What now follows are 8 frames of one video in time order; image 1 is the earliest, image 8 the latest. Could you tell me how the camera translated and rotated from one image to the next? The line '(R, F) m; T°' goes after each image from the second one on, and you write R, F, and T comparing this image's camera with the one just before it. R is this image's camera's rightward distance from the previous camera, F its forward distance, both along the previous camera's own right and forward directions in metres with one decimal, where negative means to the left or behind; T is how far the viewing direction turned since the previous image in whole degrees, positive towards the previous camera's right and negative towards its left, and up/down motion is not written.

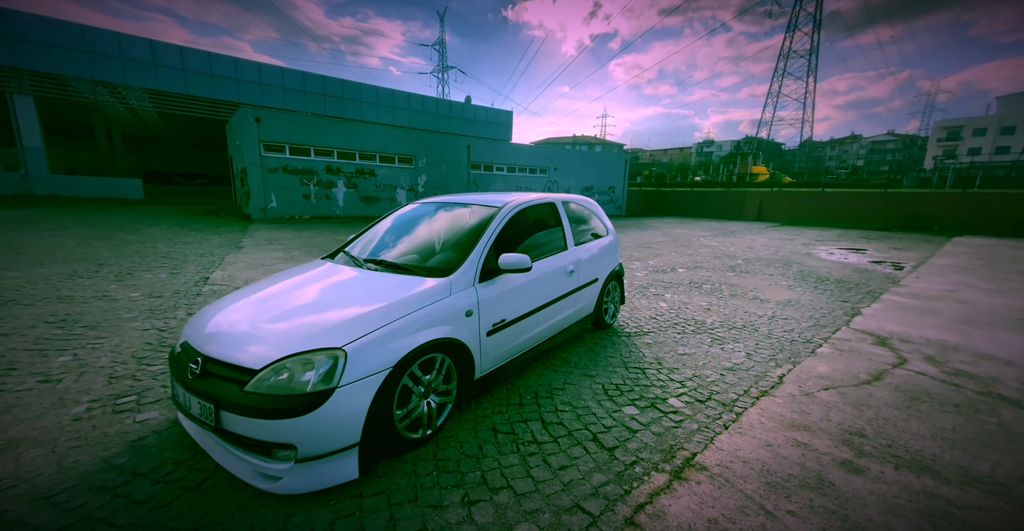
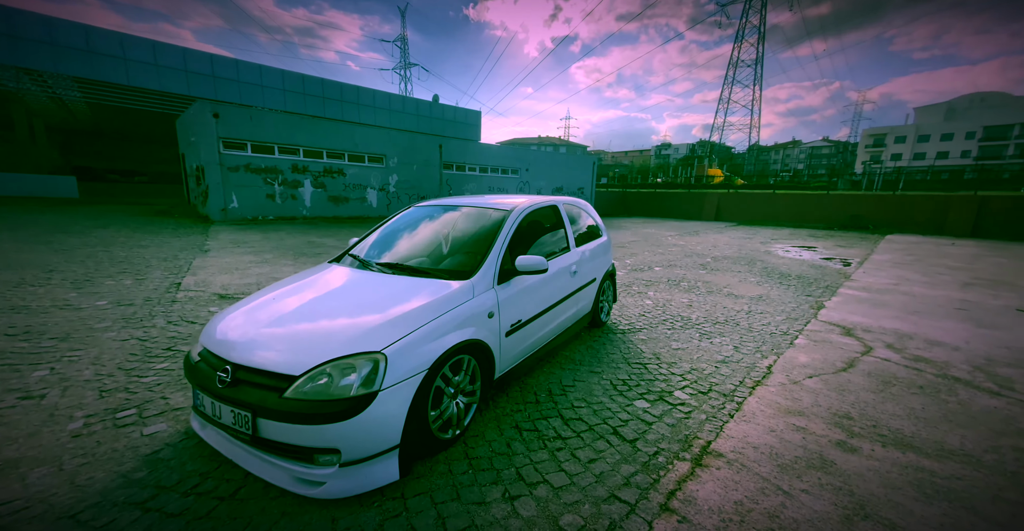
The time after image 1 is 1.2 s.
(-0.3, -0.1) m; +4°
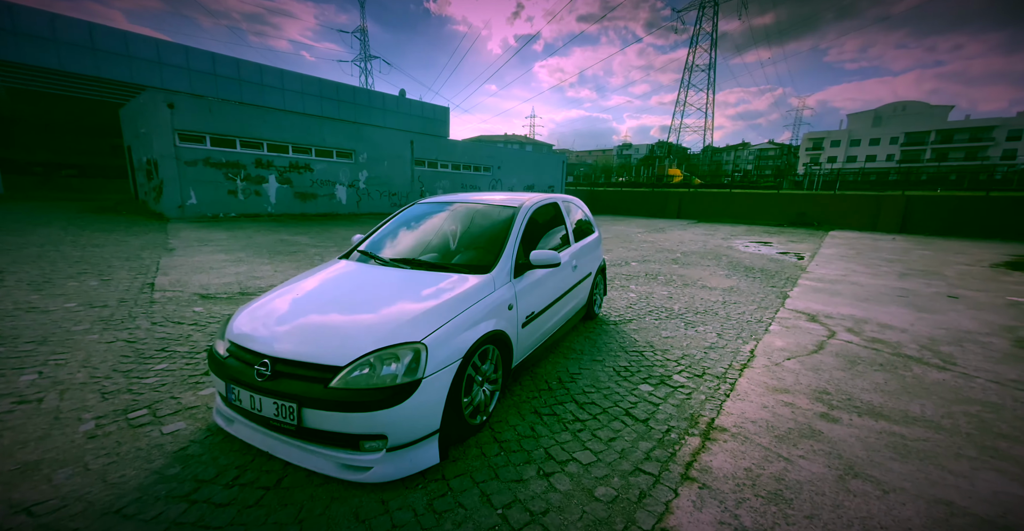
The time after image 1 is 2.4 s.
(-0.3, -0.1) m; +4°
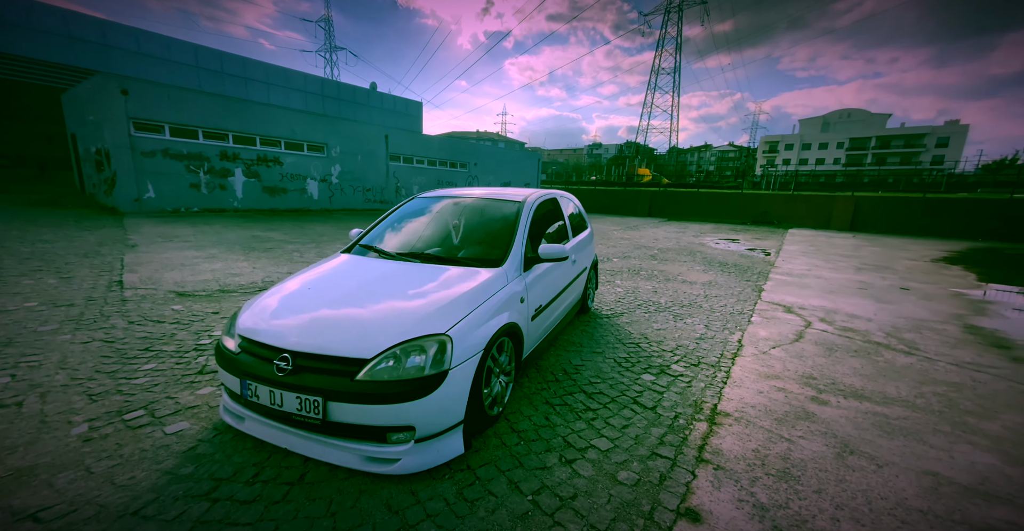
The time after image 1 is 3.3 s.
(-0.3, 0.0) m; +4°
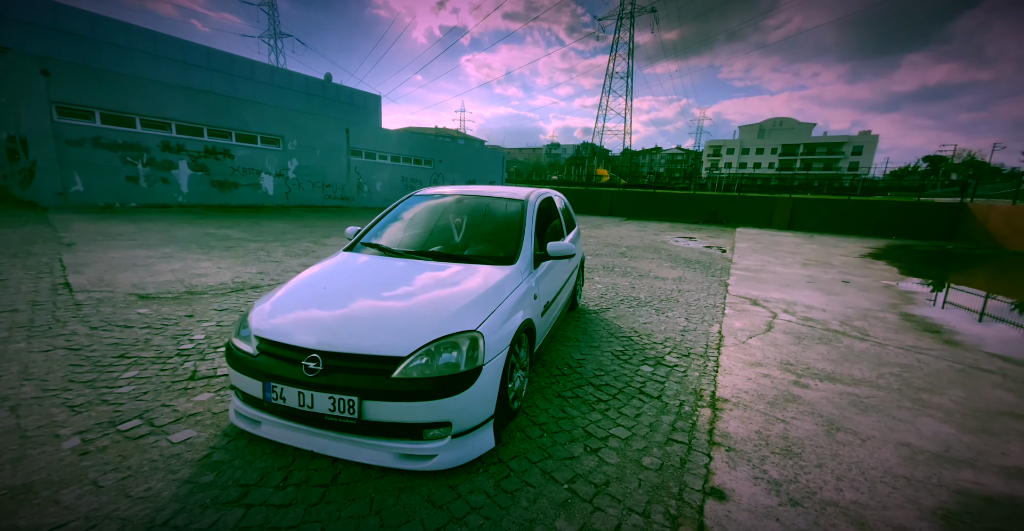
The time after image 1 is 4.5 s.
(-0.3, 0.0) m; +6°
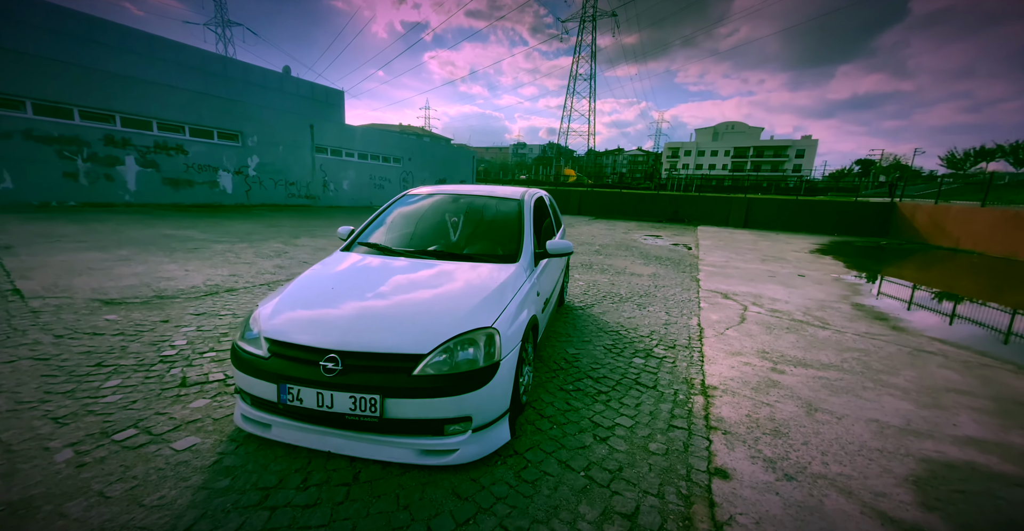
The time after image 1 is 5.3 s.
(-0.2, -0.1) m; +5°
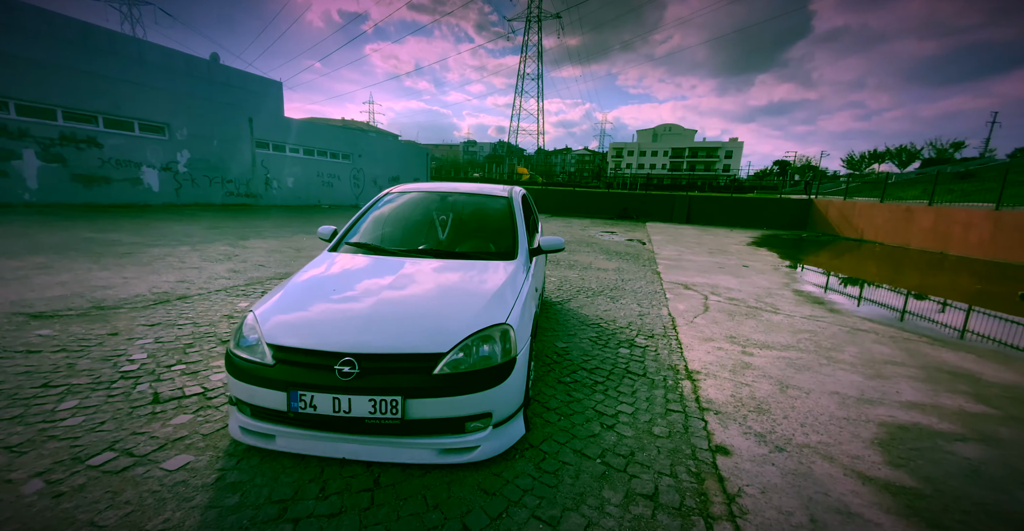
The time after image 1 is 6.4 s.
(-0.3, 0.0) m; +7°
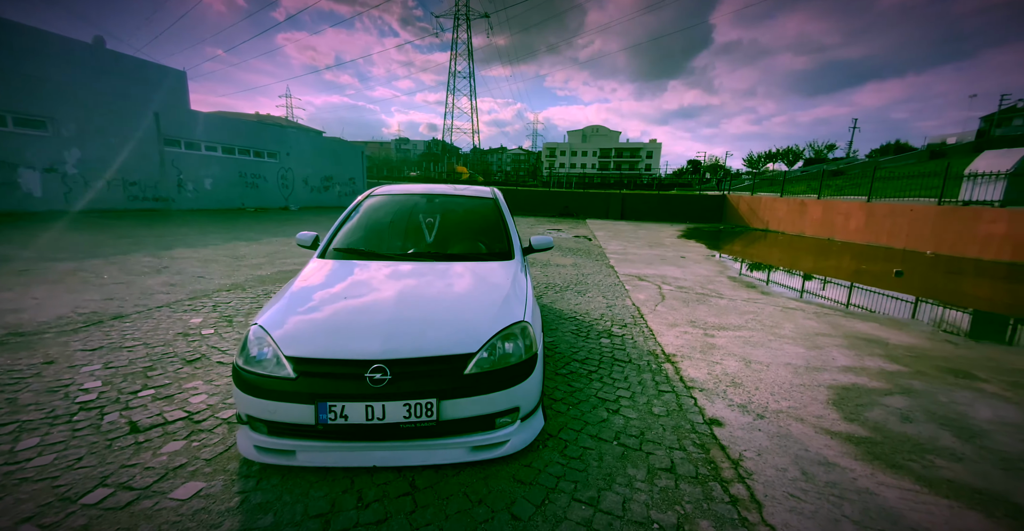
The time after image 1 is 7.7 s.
(-0.4, -0.1) m; +8°
